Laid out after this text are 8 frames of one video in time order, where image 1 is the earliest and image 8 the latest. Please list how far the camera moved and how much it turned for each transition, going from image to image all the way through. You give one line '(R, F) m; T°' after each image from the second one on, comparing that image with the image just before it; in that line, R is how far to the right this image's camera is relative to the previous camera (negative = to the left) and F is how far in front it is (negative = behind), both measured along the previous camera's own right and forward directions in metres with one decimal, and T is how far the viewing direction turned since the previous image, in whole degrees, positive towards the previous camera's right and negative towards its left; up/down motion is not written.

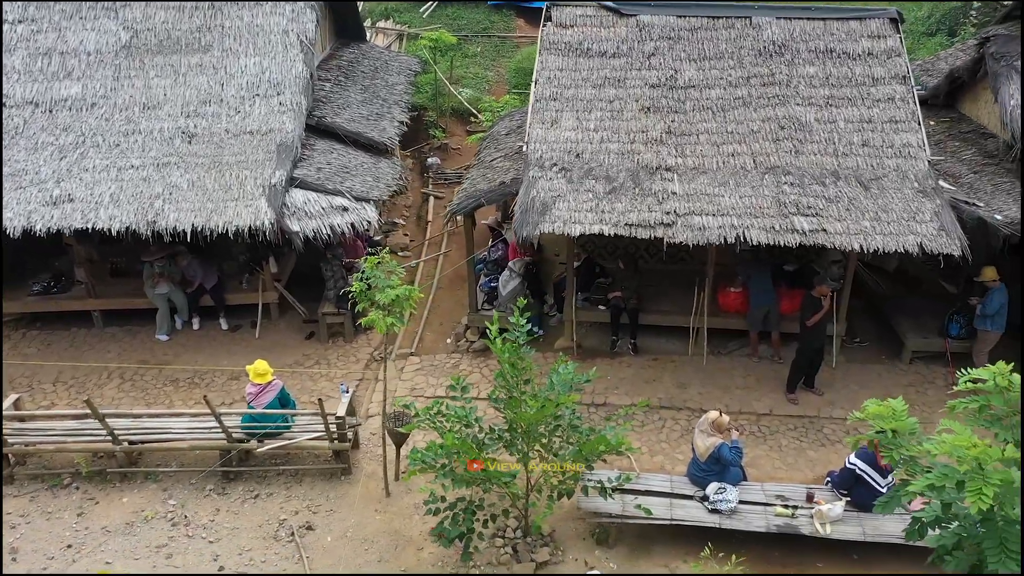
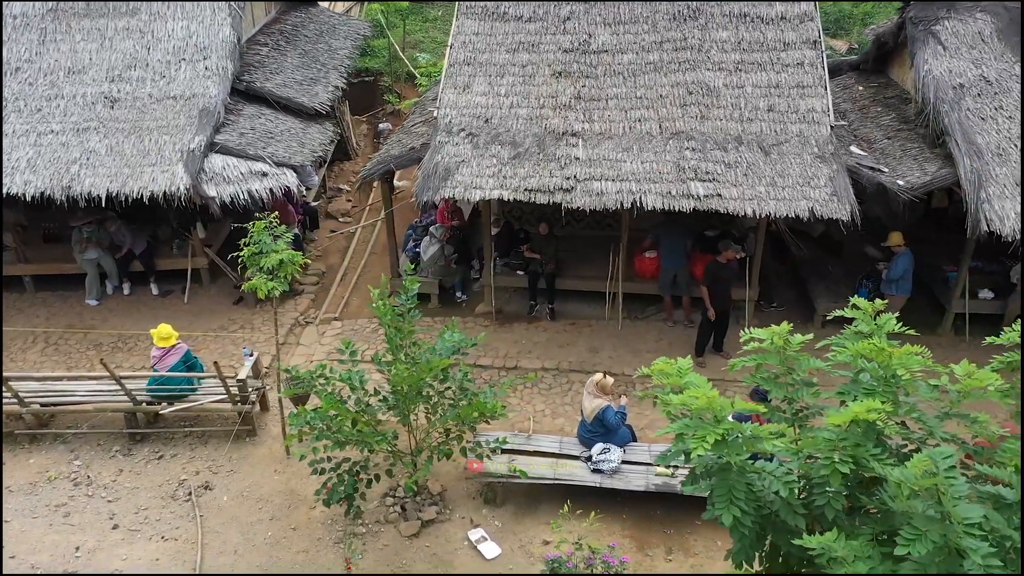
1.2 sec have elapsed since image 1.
(+1.0, -0.1) m; 0°
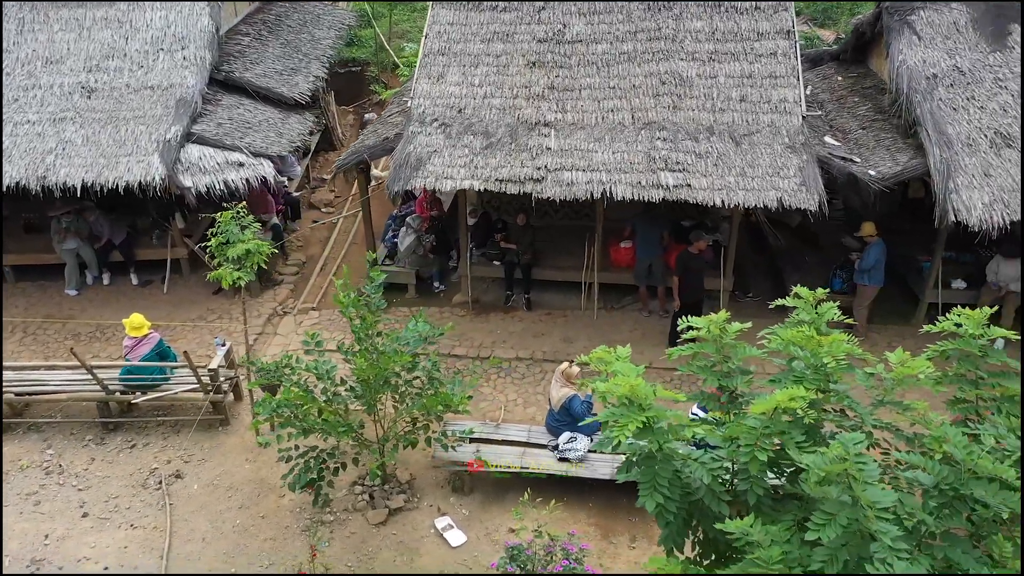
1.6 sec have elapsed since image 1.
(+0.3, 0.0) m; 0°
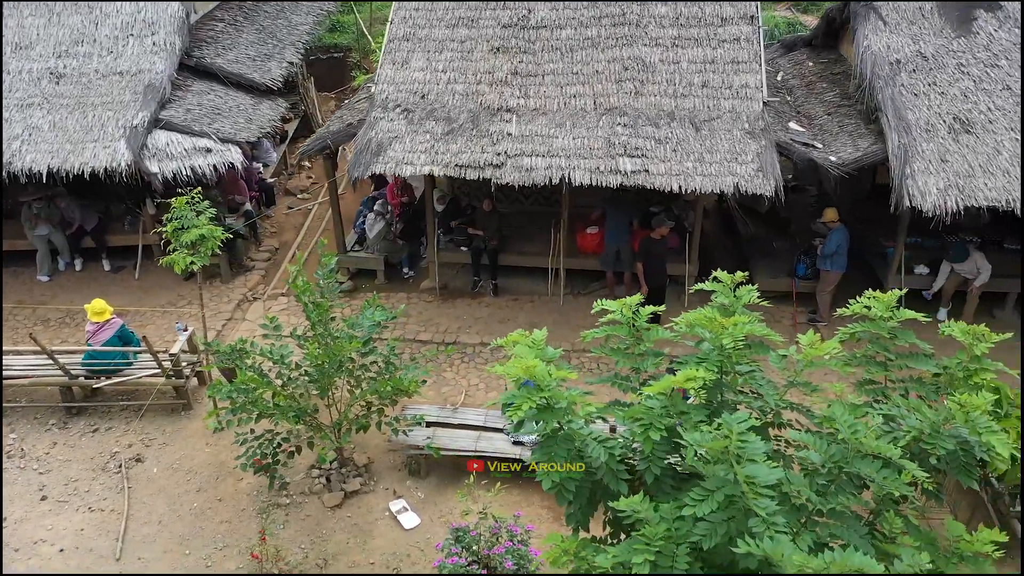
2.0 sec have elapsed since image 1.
(+0.4, 0.0) m; 0°
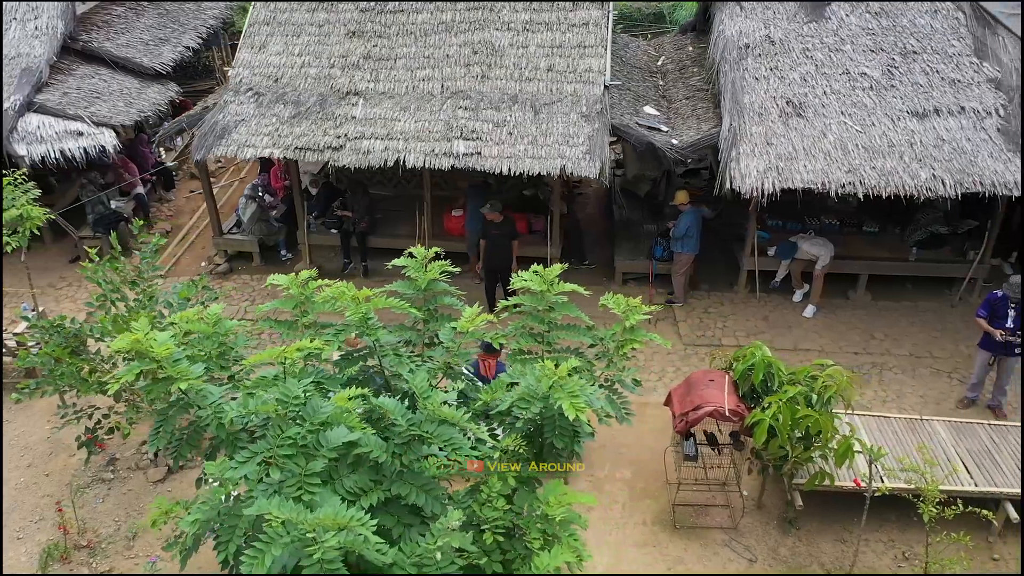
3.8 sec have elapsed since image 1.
(+1.7, -0.2) m; 0°
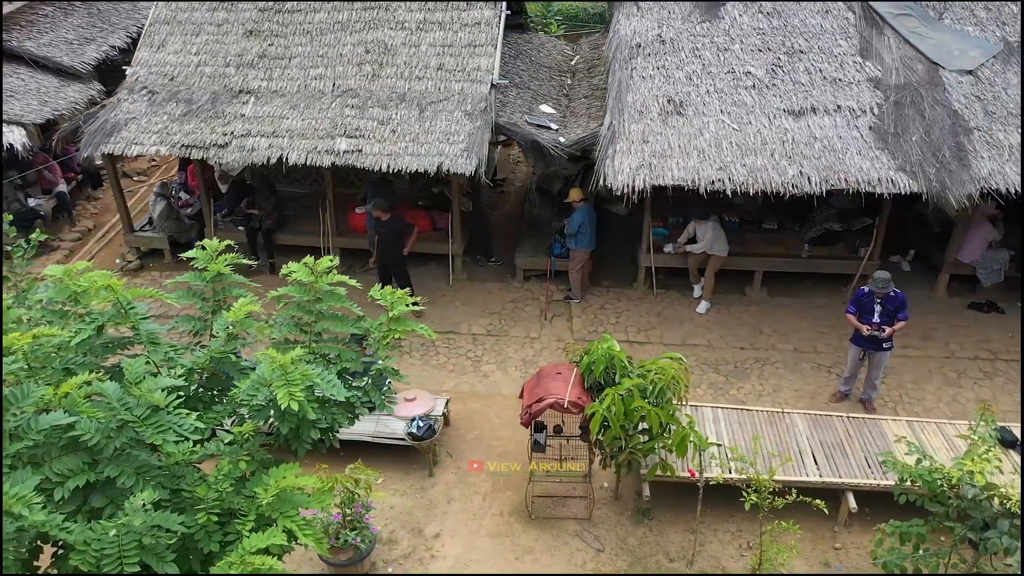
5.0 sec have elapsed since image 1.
(+1.2, -0.1) m; 0°
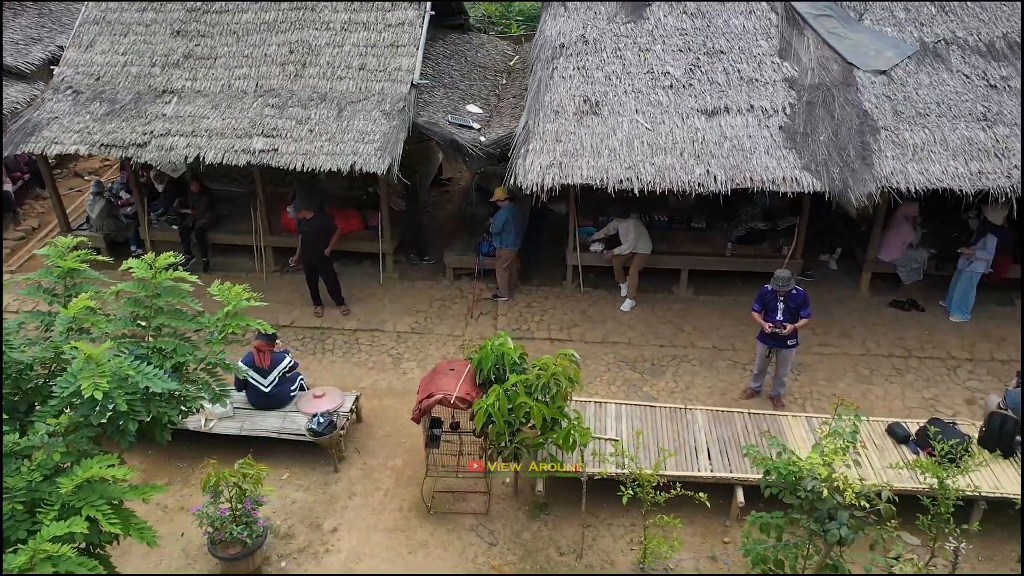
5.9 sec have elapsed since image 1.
(+0.9, -0.1) m; 0°
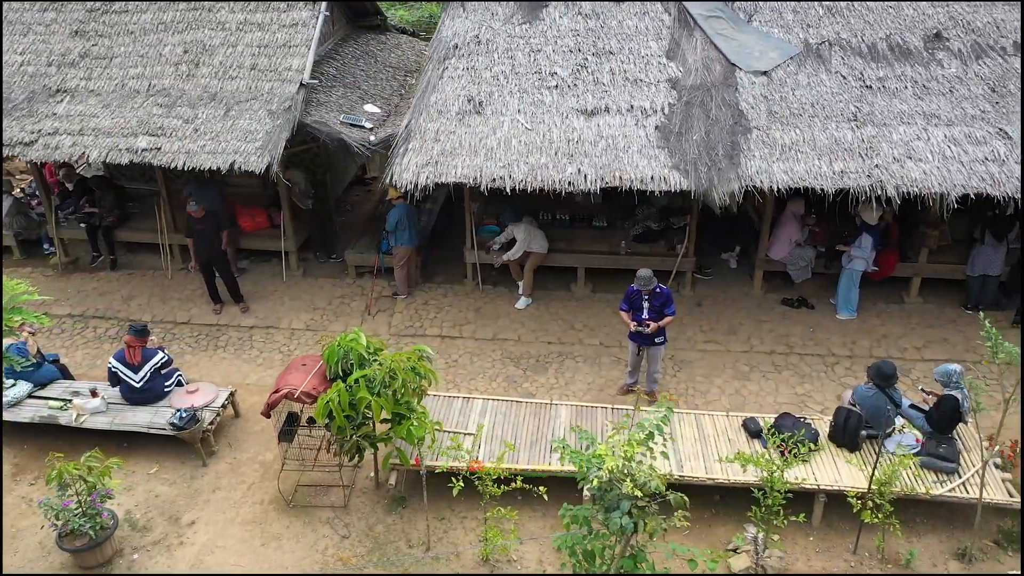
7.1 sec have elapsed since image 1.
(+1.3, -0.1) m; 0°
